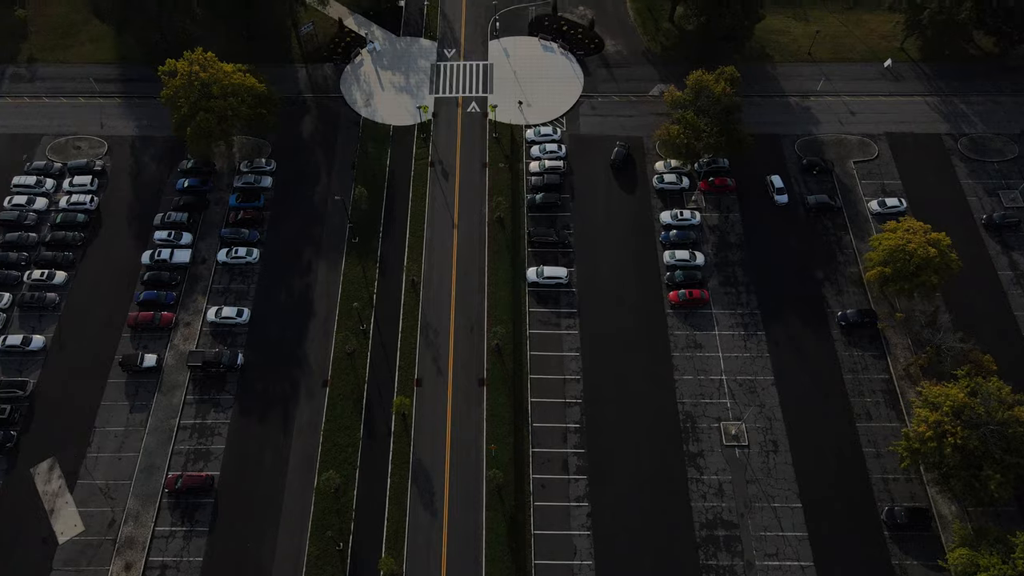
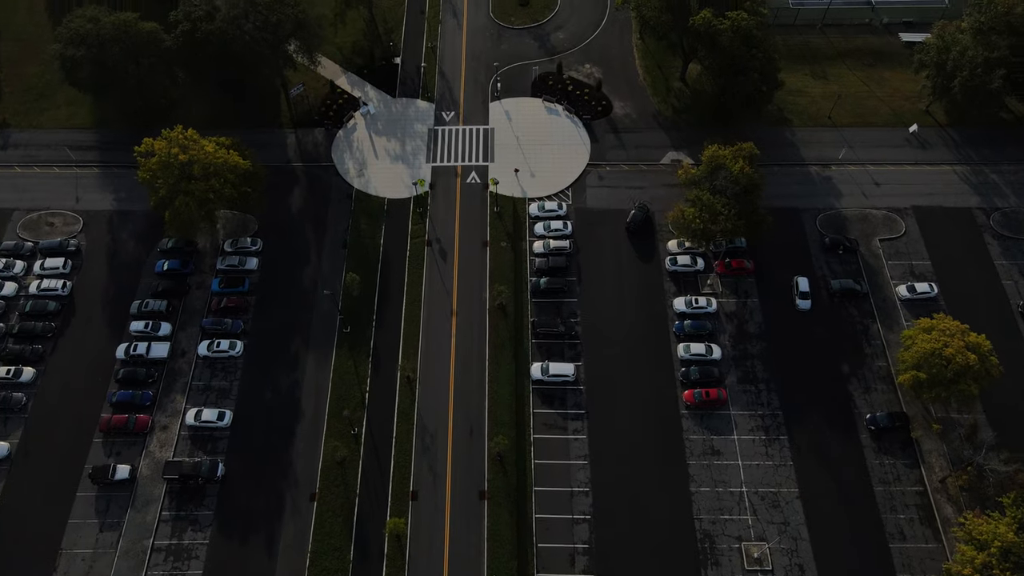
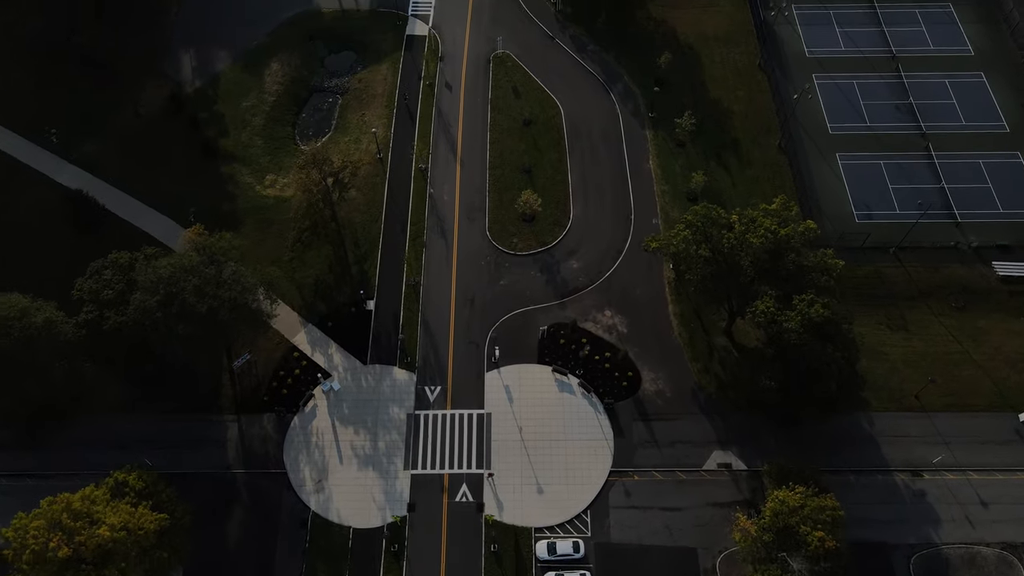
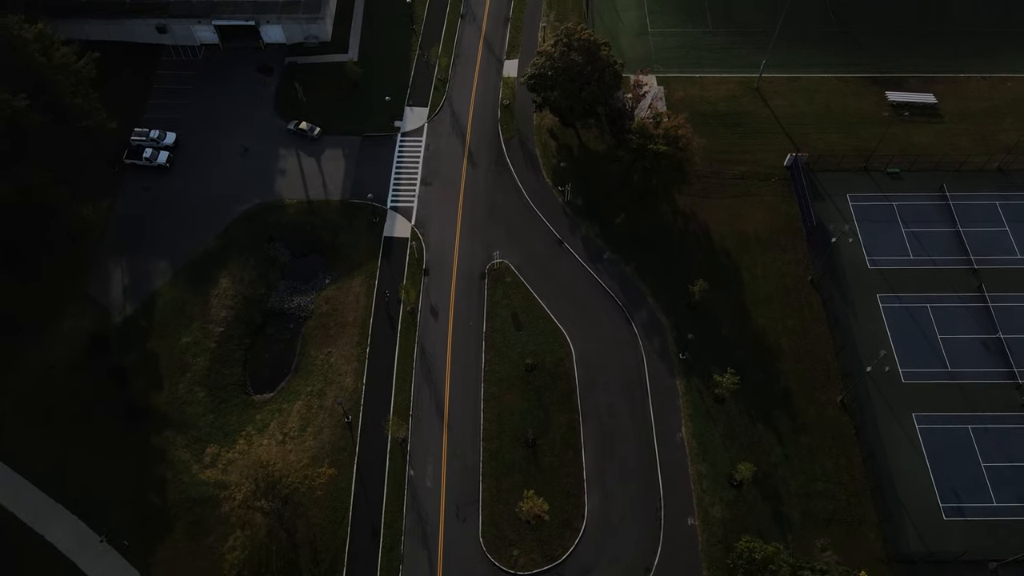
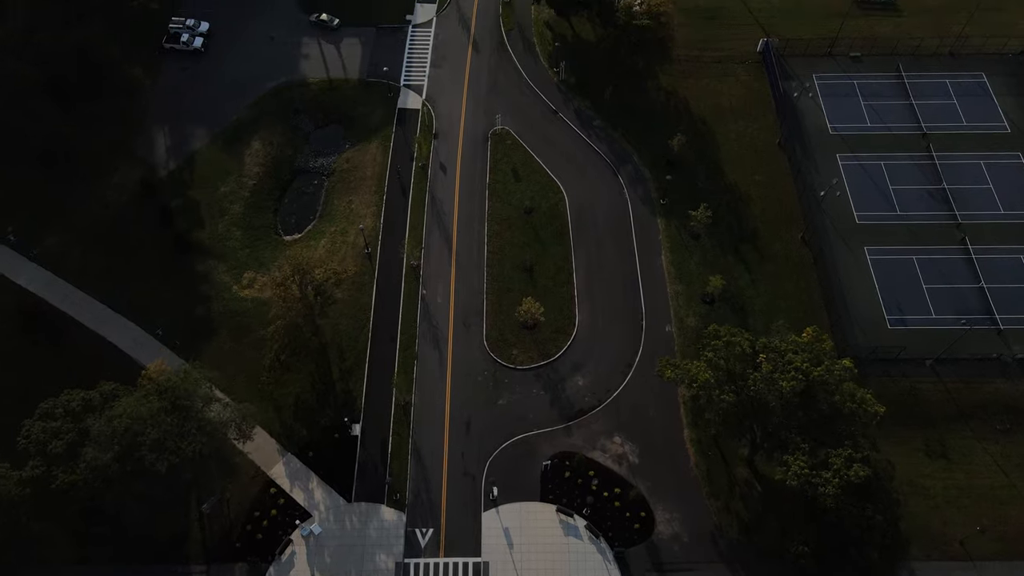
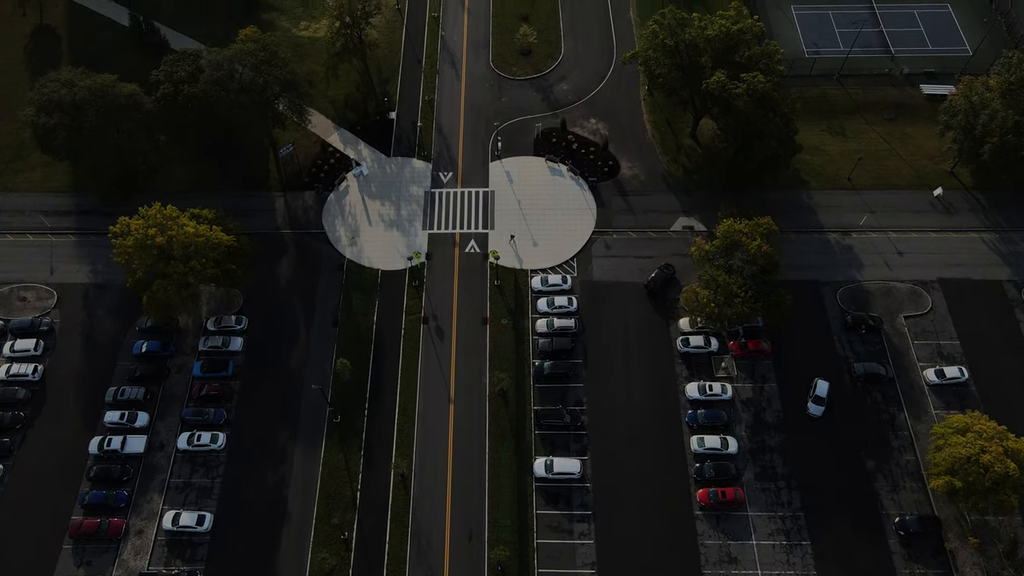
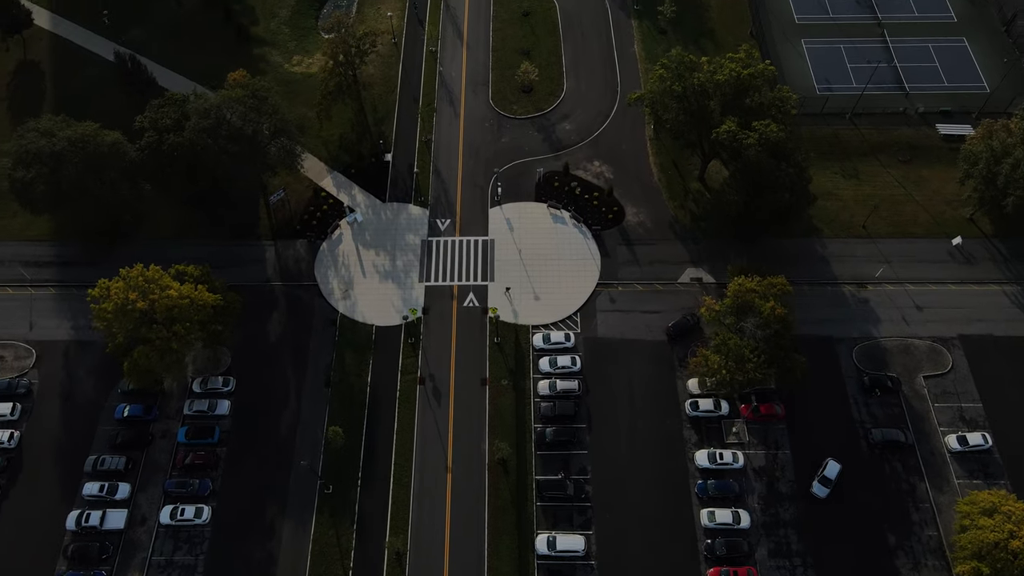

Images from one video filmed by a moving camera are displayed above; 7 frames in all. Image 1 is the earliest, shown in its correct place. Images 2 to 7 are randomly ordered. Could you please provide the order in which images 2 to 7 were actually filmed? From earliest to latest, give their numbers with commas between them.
2, 6, 7, 3, 5, 4
